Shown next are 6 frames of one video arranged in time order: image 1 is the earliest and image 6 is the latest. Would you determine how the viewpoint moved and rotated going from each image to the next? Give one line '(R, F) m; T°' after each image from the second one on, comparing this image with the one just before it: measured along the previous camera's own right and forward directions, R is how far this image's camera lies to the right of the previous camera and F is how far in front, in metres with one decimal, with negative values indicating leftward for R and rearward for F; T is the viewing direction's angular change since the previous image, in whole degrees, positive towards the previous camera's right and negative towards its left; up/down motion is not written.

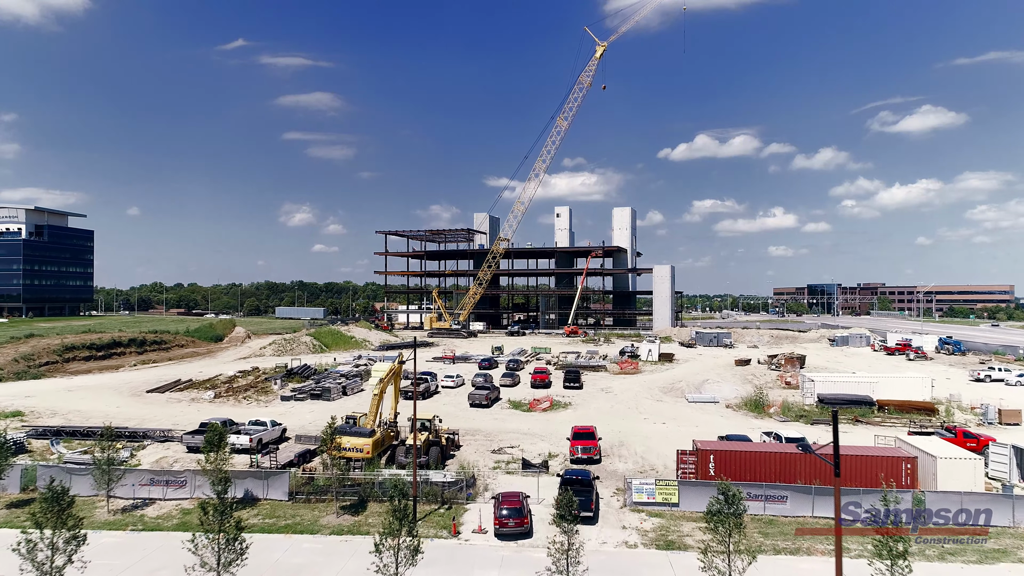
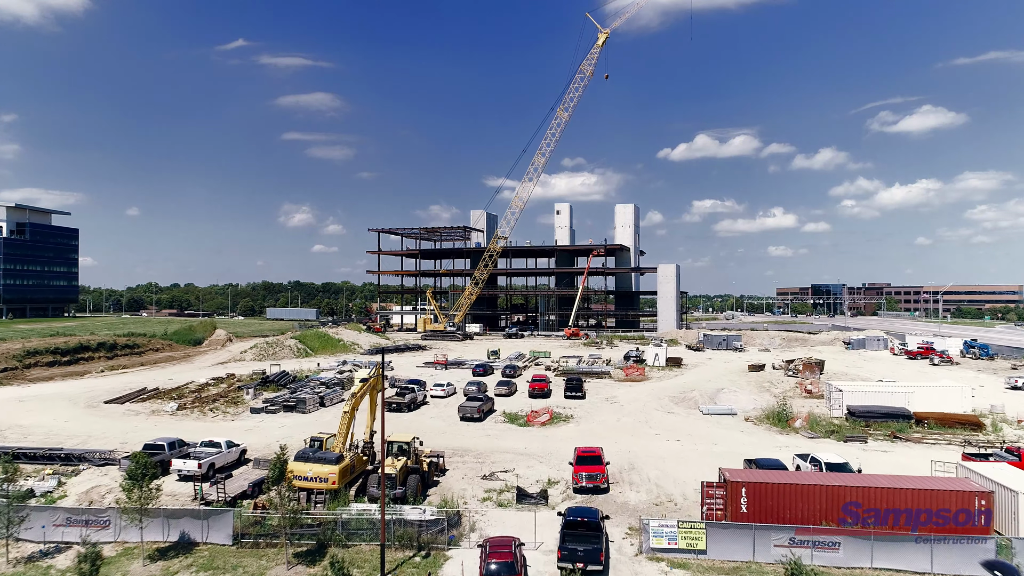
(+0.3, +3.6) m; 0°
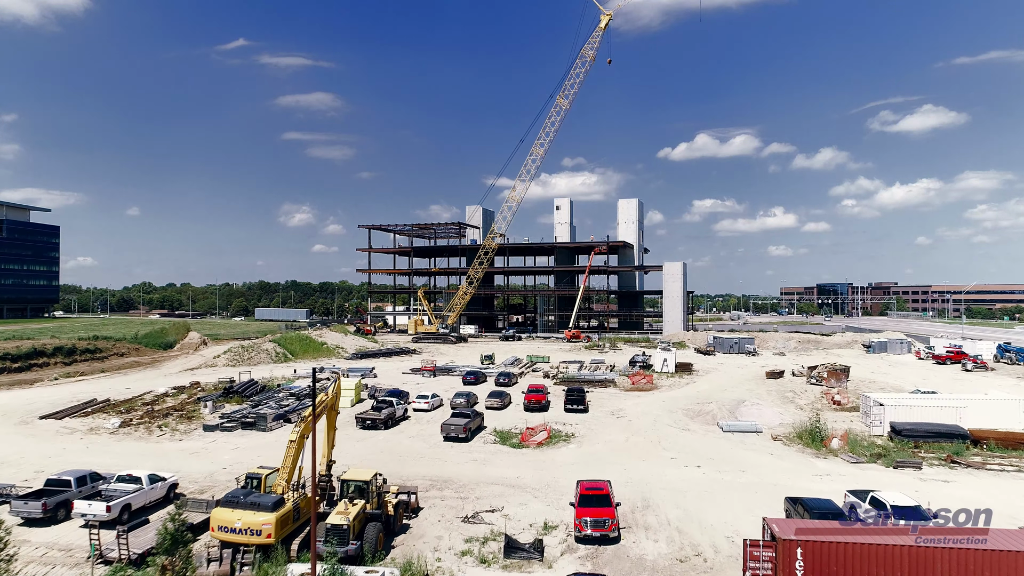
(+0.4, +4.3) m; 0°
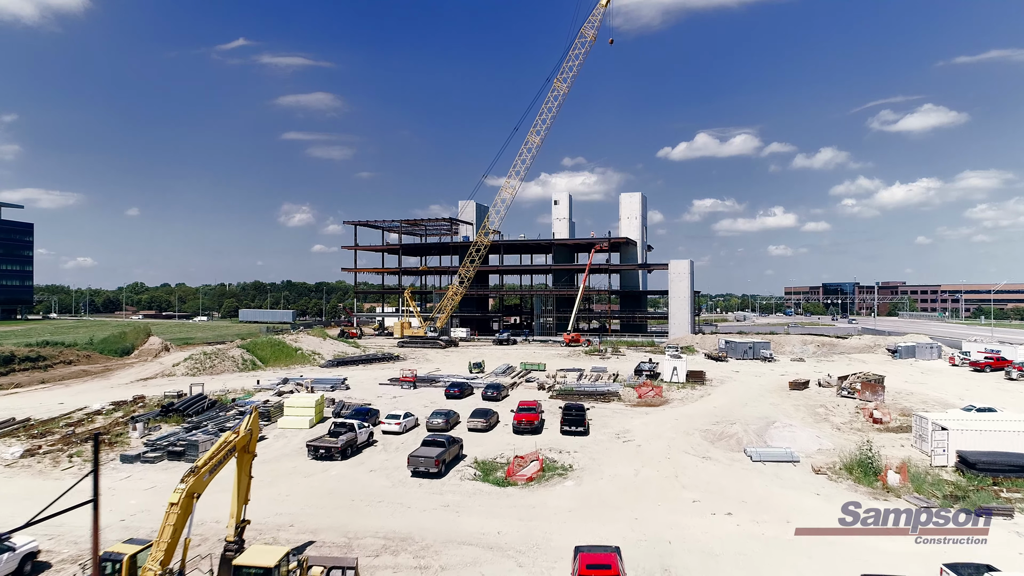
(+0.7, +5.1) m; 0°
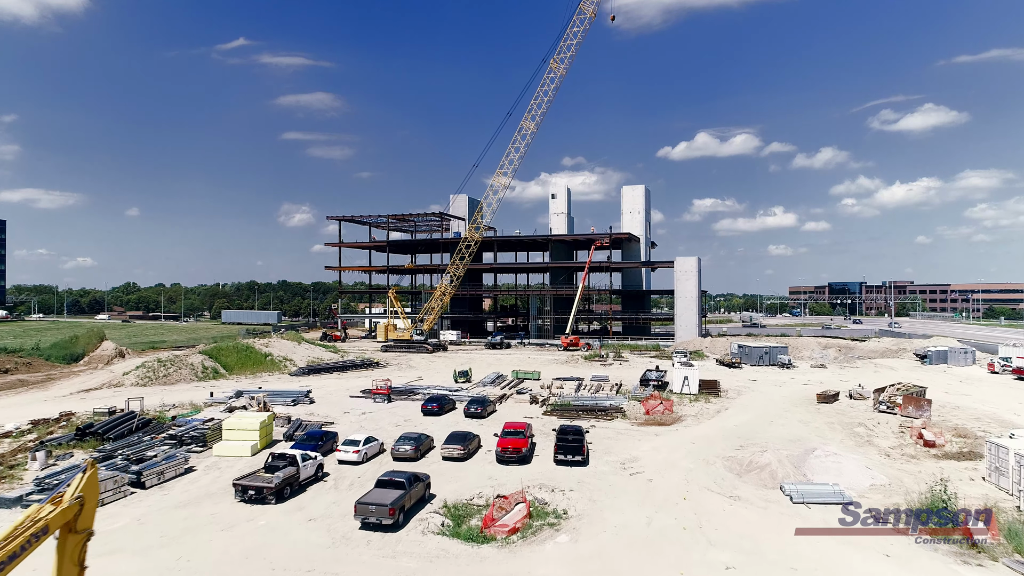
(+0.7, +4.9) m; 0°
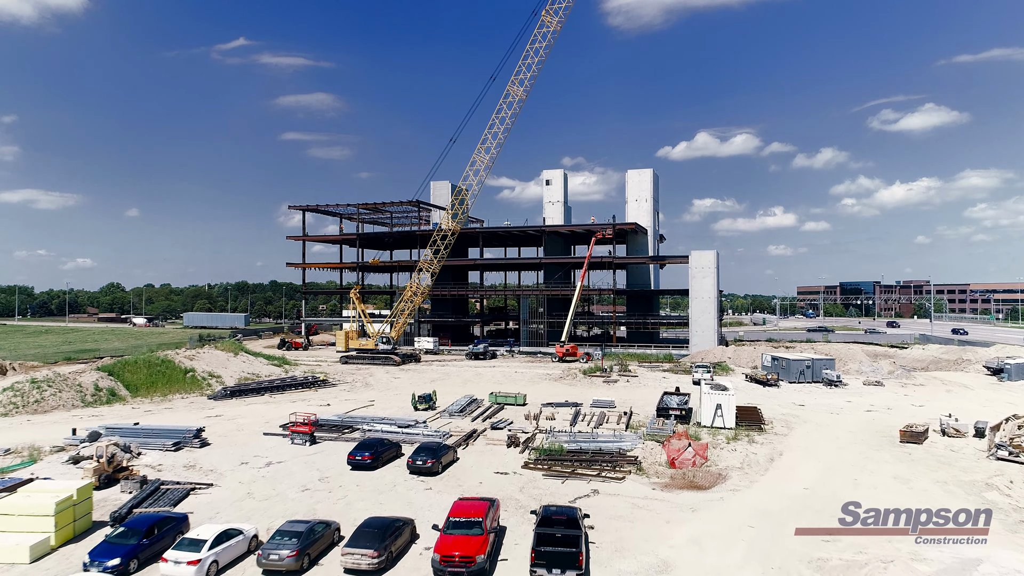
(+1.3, +9.4) m; 0°
